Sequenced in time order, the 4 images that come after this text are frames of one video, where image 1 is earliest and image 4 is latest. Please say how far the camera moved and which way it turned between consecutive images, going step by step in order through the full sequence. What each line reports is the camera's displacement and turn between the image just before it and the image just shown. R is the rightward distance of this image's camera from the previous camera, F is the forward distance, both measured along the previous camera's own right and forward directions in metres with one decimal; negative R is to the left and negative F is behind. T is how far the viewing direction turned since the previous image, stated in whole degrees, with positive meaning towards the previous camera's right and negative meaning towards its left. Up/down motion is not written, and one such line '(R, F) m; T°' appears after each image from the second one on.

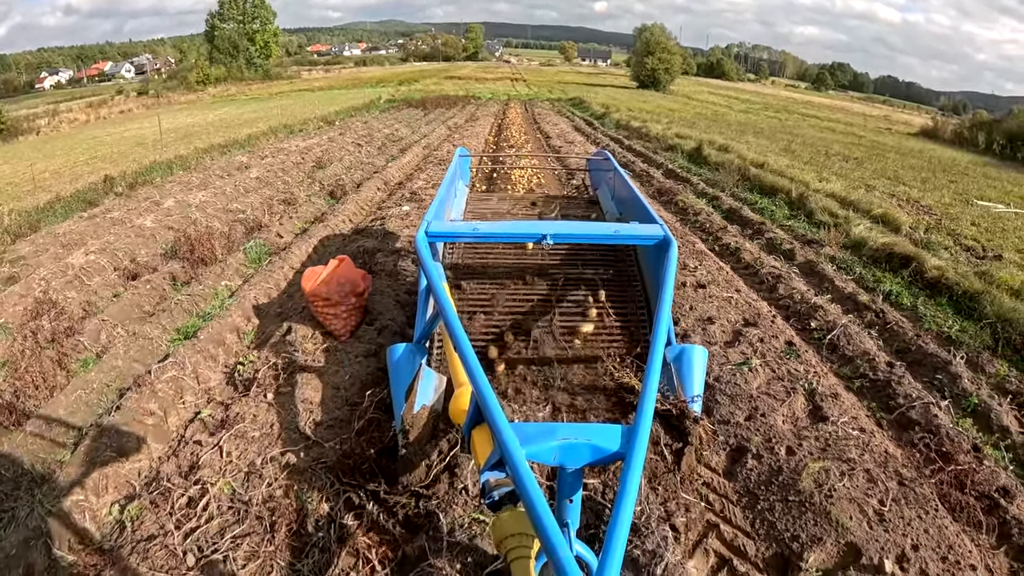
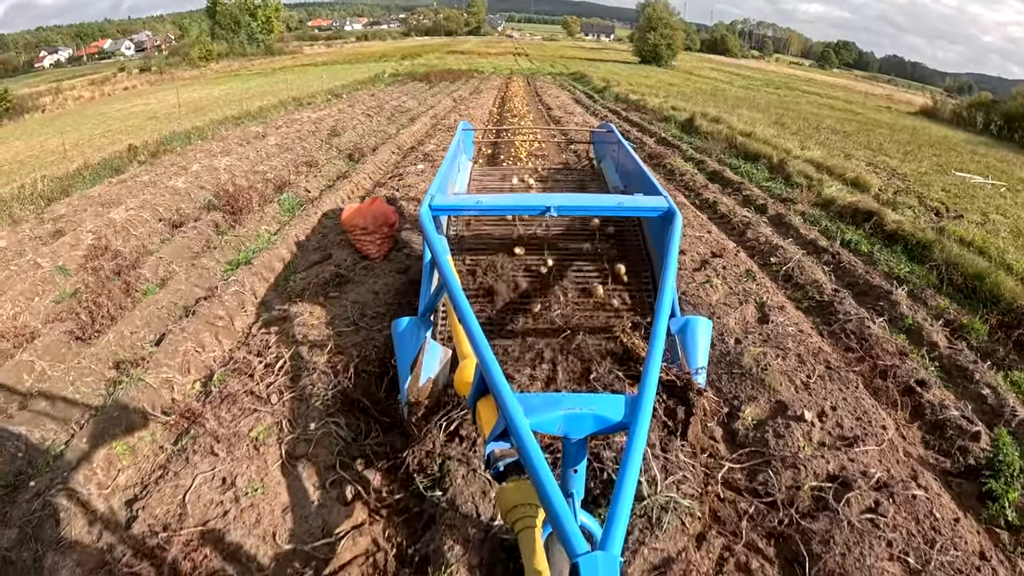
(0.0, -0.8) m; 0°
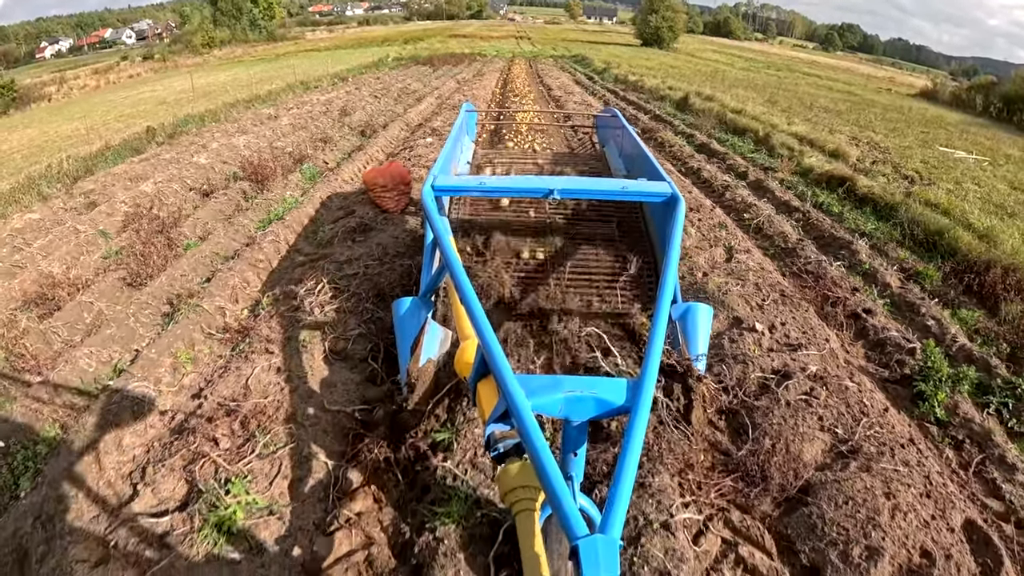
(0.0, -0.6) m; 0°
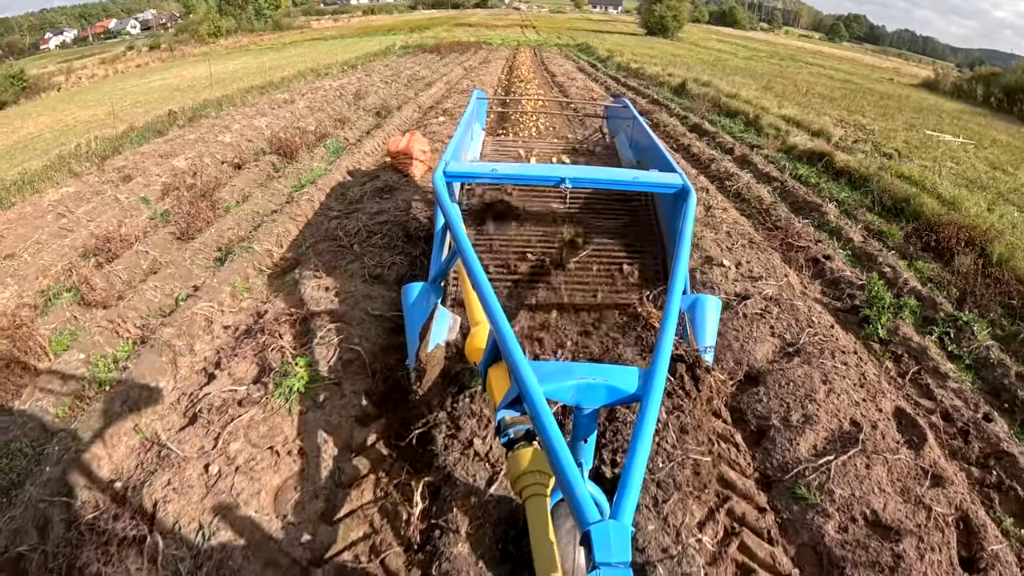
(0.0, -0.7) m; 0°
